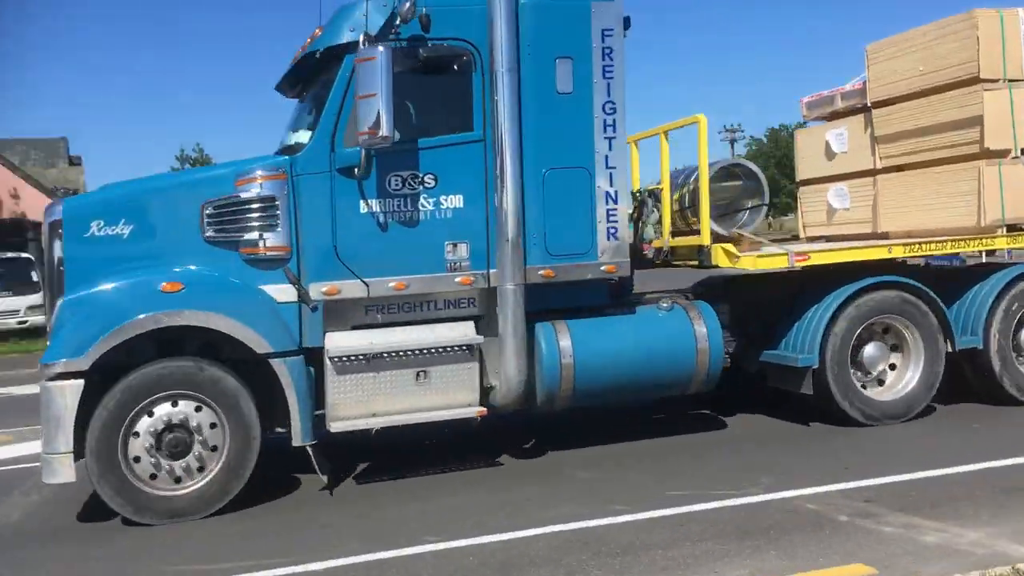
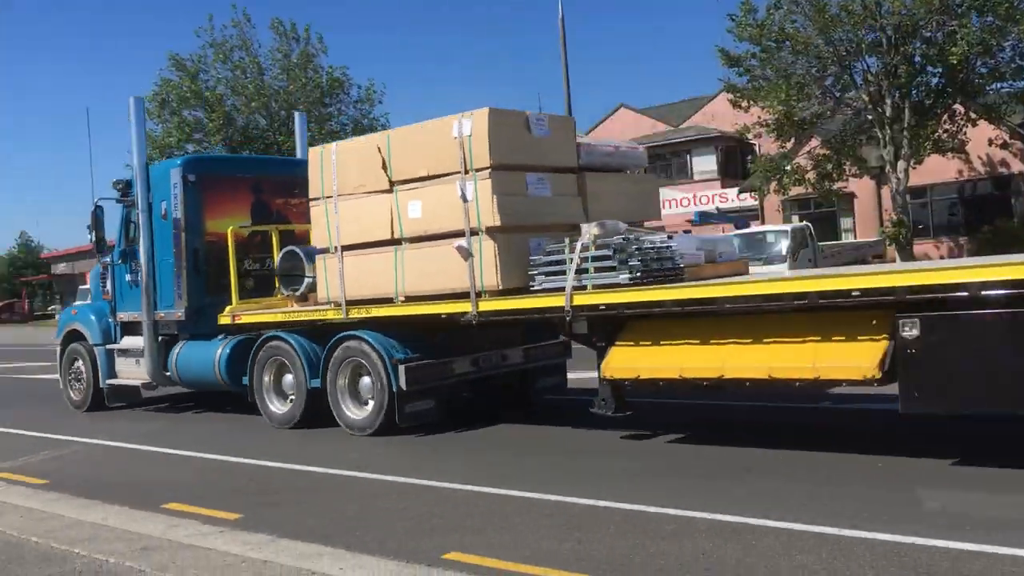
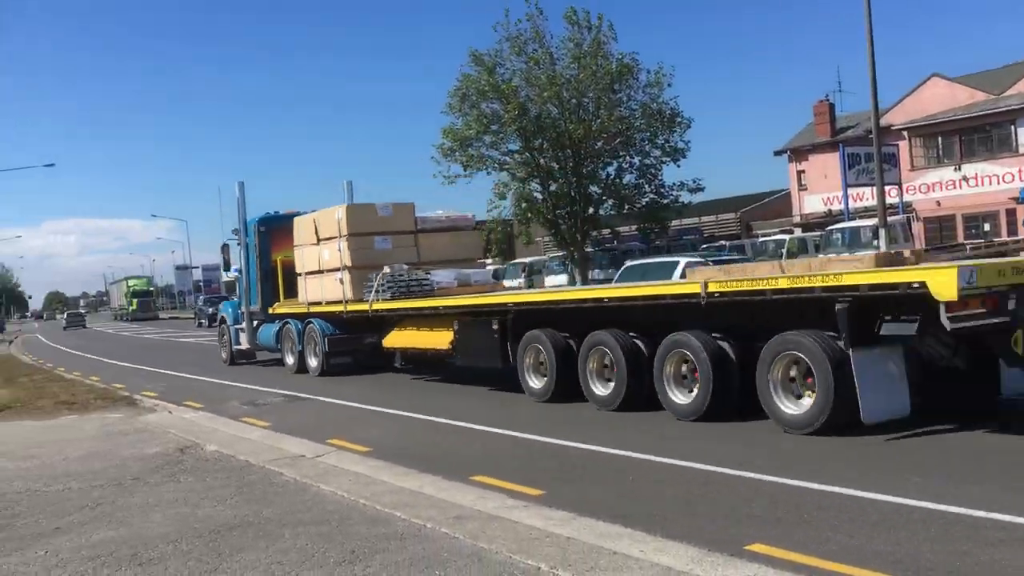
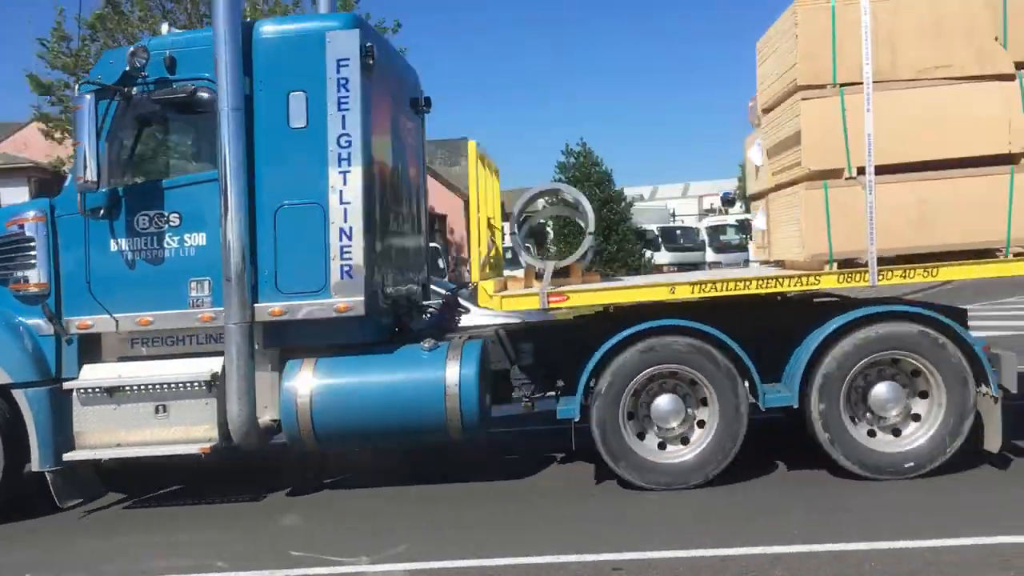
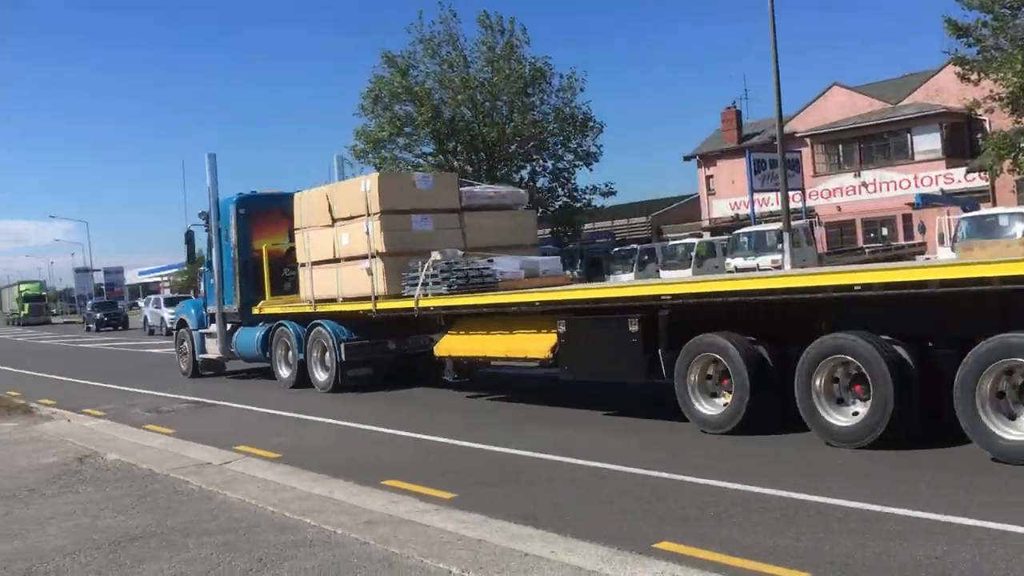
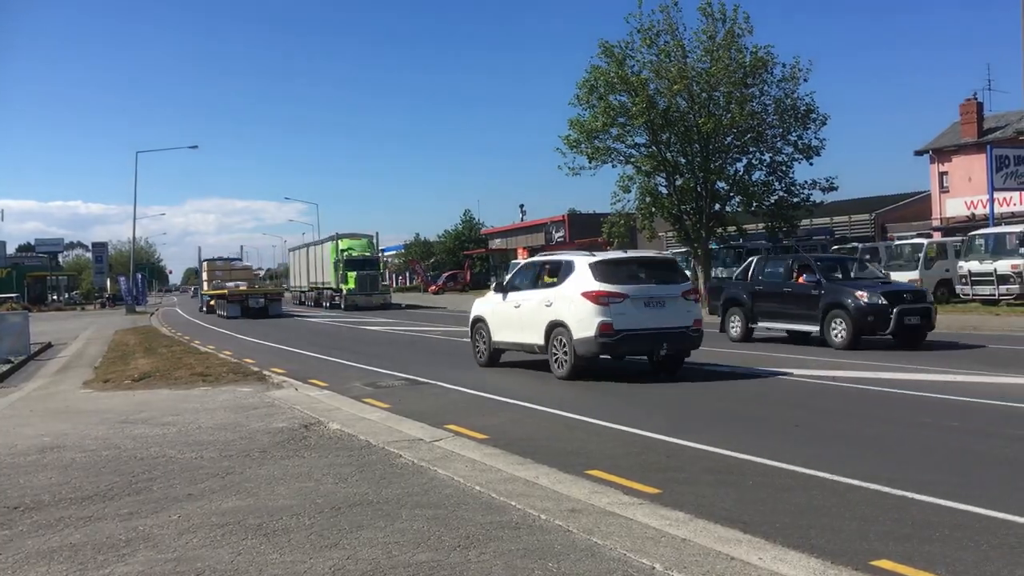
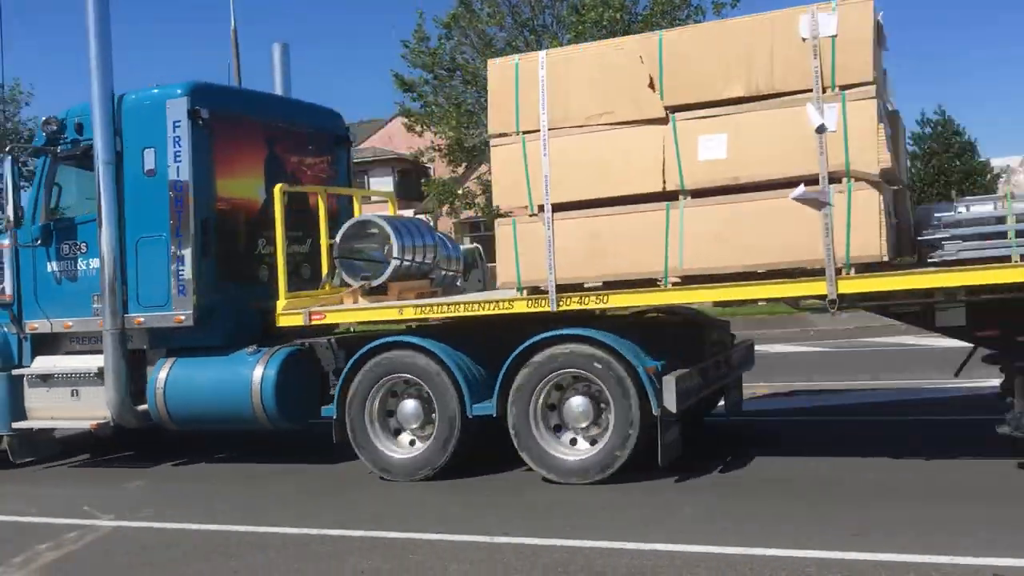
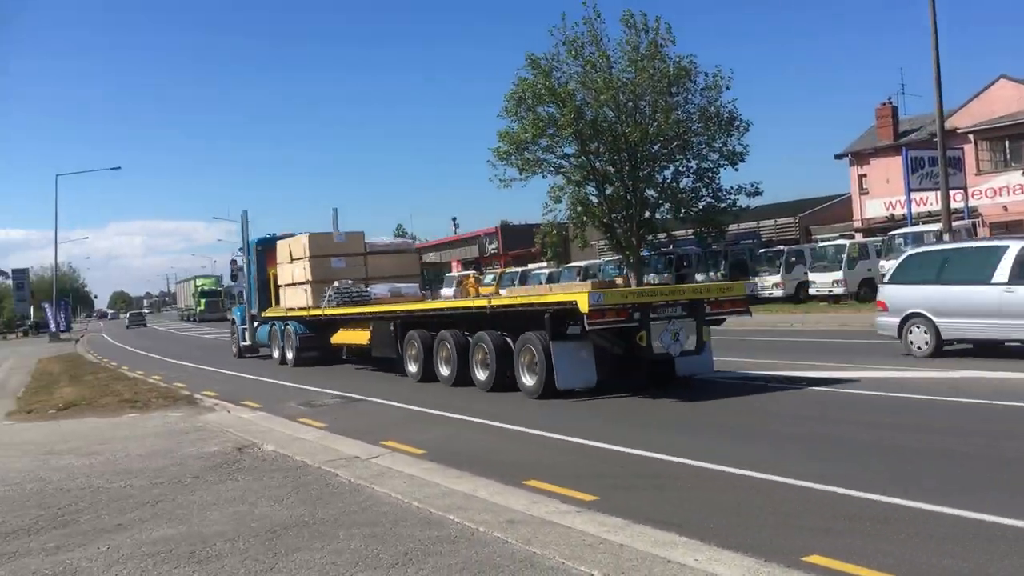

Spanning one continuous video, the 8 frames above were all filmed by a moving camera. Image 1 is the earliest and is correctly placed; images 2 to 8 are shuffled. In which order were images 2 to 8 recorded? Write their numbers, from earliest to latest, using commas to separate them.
4, 7, 2, 5, 3, 8, 6
